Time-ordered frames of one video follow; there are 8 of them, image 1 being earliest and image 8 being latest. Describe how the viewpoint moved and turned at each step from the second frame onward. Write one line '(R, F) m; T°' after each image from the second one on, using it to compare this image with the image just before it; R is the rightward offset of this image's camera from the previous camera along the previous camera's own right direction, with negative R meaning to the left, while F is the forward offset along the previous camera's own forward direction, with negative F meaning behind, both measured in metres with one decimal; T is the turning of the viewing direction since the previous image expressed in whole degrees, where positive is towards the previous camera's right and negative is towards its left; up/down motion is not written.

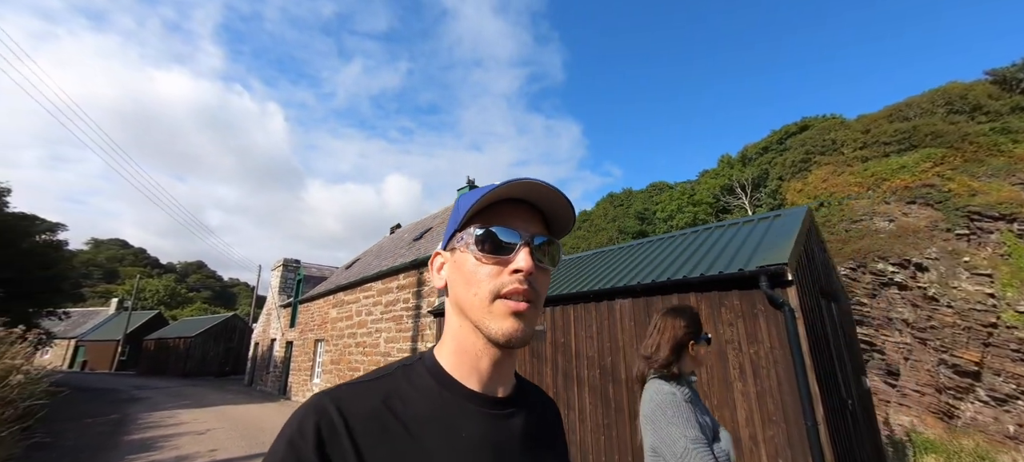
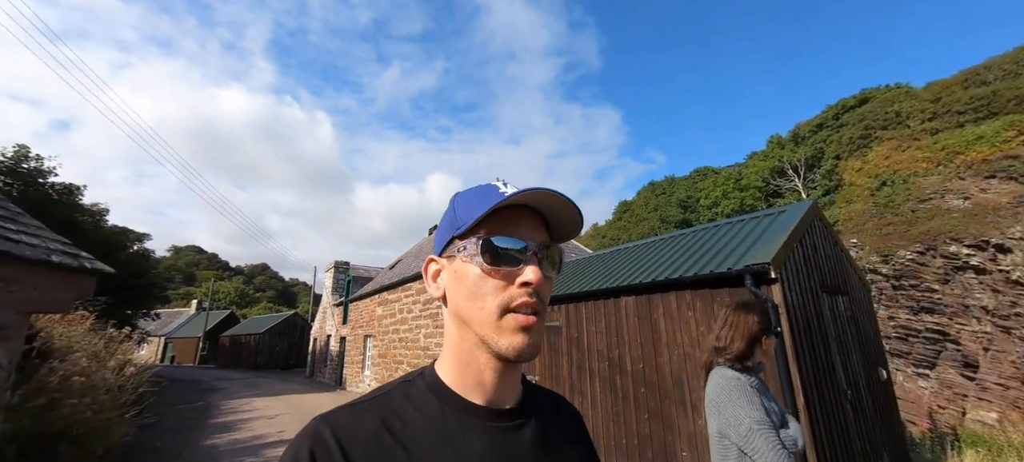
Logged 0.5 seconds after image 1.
(+0.2, -0.2) m; -6°
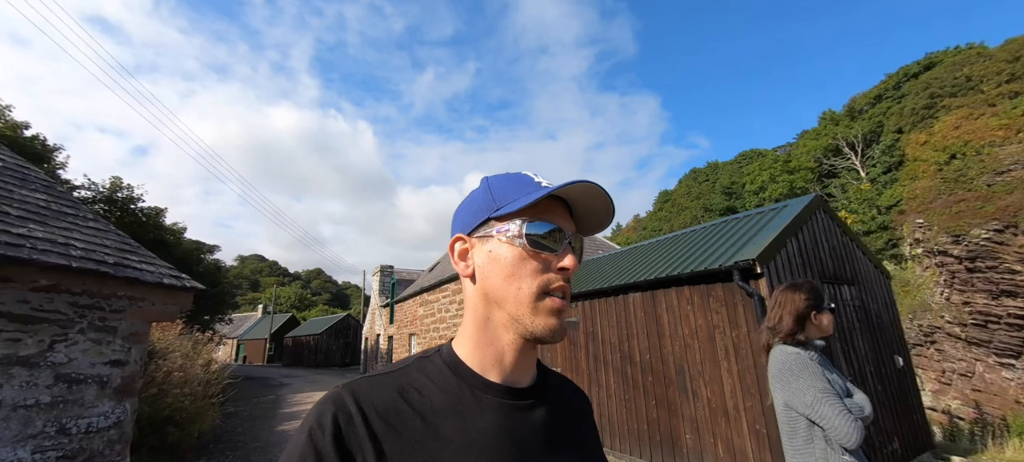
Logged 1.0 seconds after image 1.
(+0.2, -0.3) m; -6°
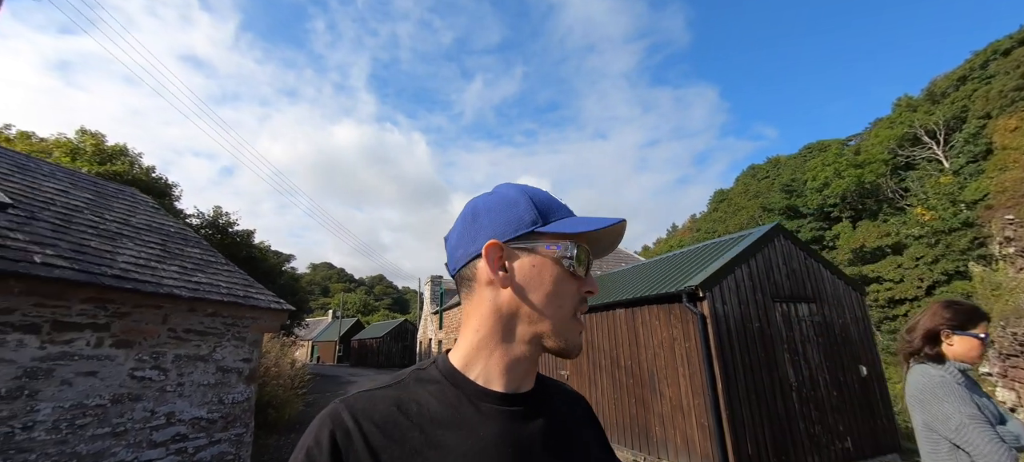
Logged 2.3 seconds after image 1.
(+0.4, -0.6) m; -8°
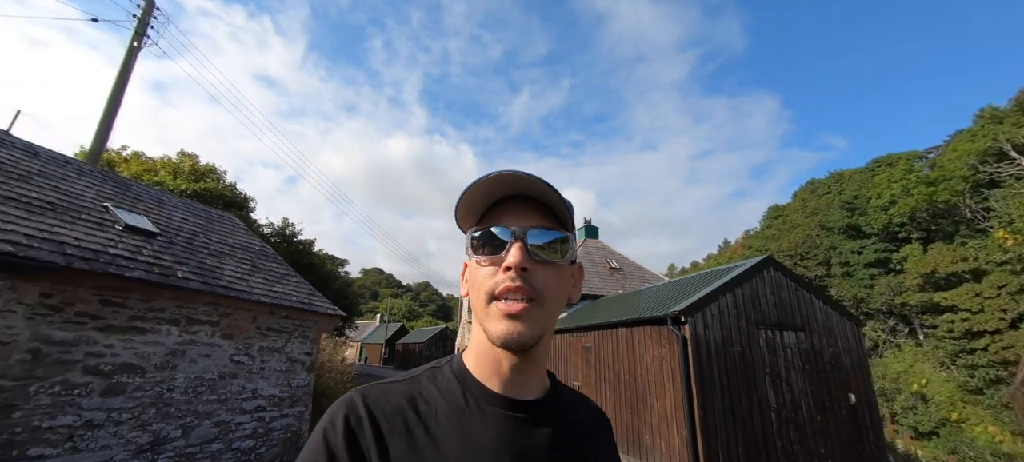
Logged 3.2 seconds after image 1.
(+0.3, -0.5) m; -7°
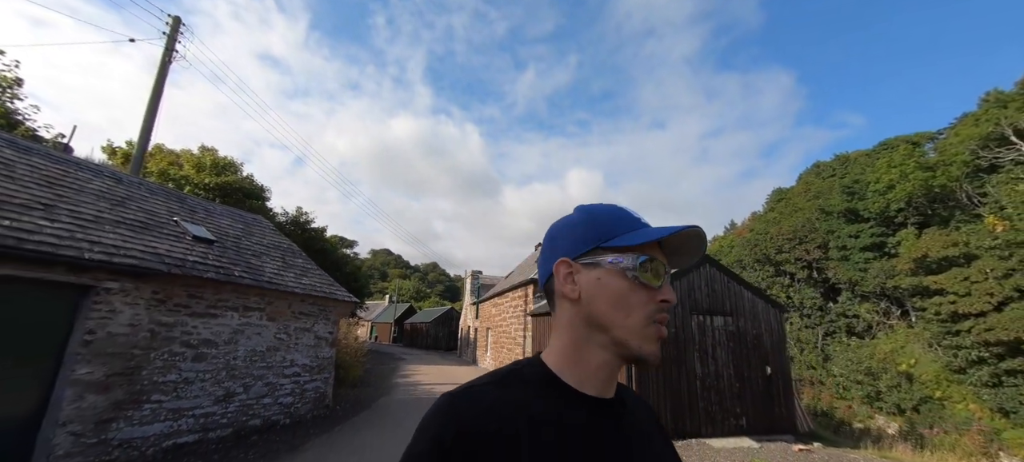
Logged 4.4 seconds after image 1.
(+0.2, -0.7) m; -1°
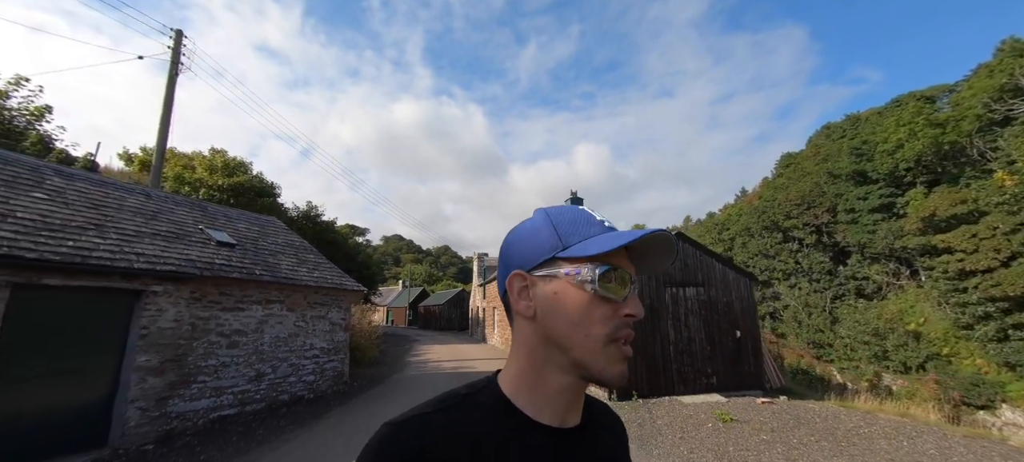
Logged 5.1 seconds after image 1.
(+0.2, -0.4) m; -2°
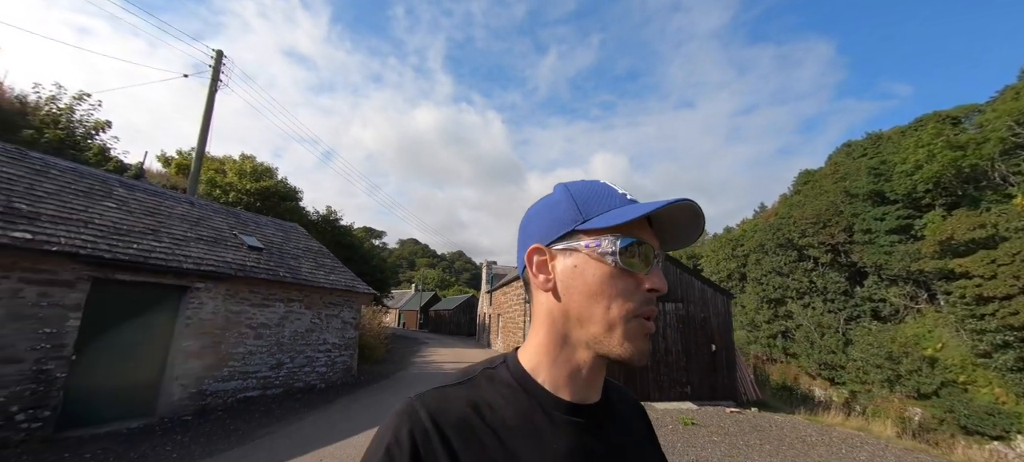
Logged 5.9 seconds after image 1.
(+0.2, -0.4) m; -2°
